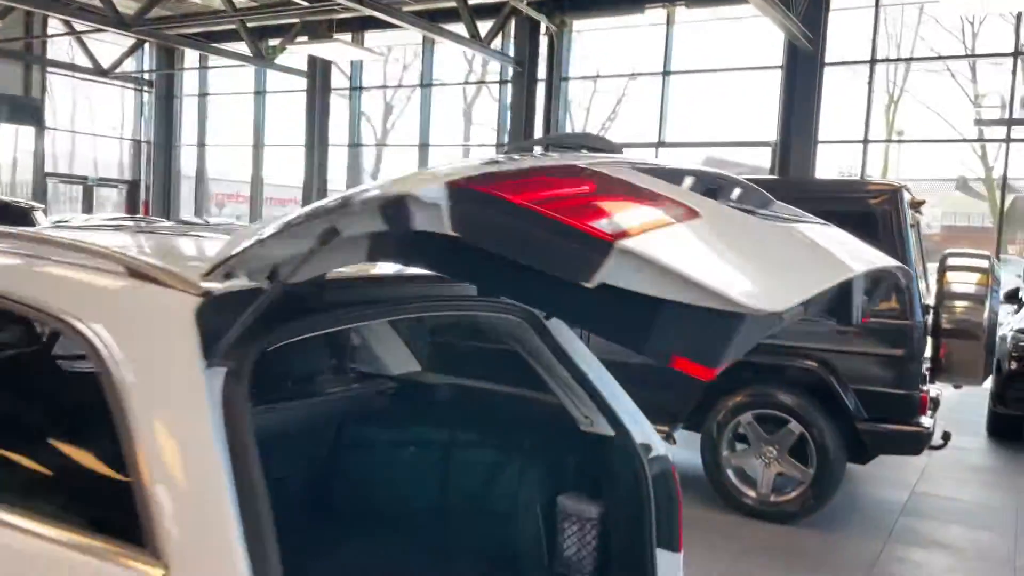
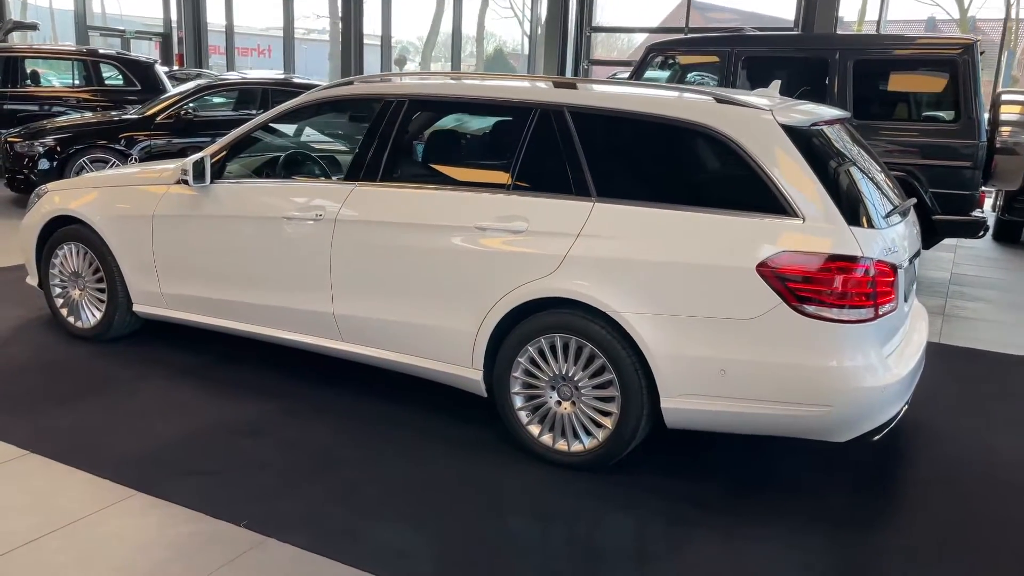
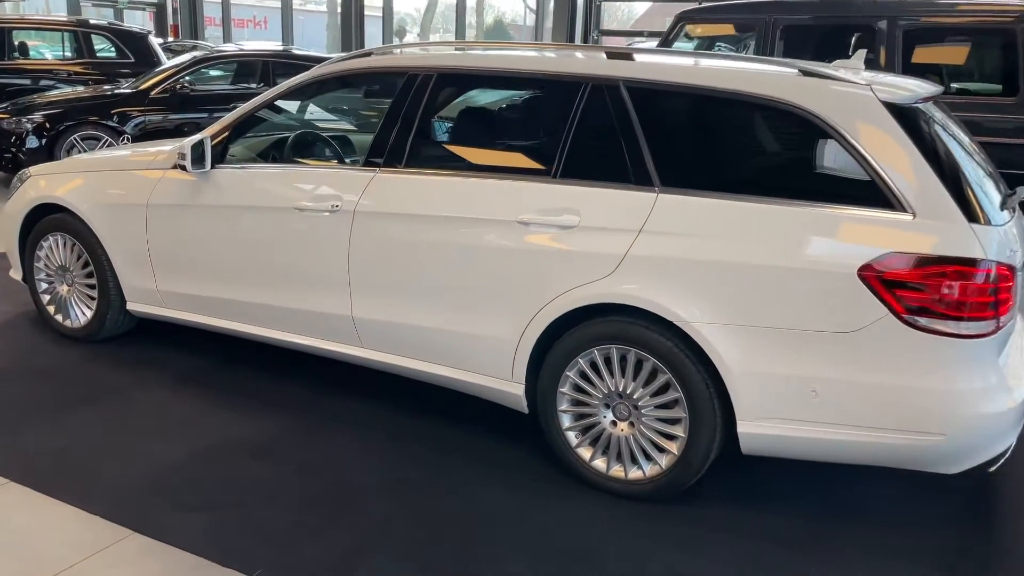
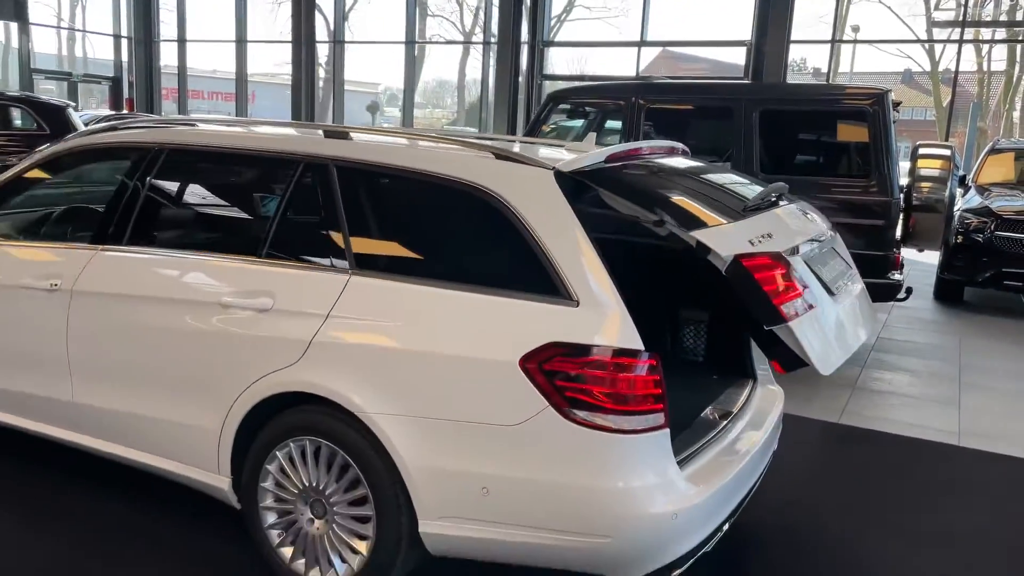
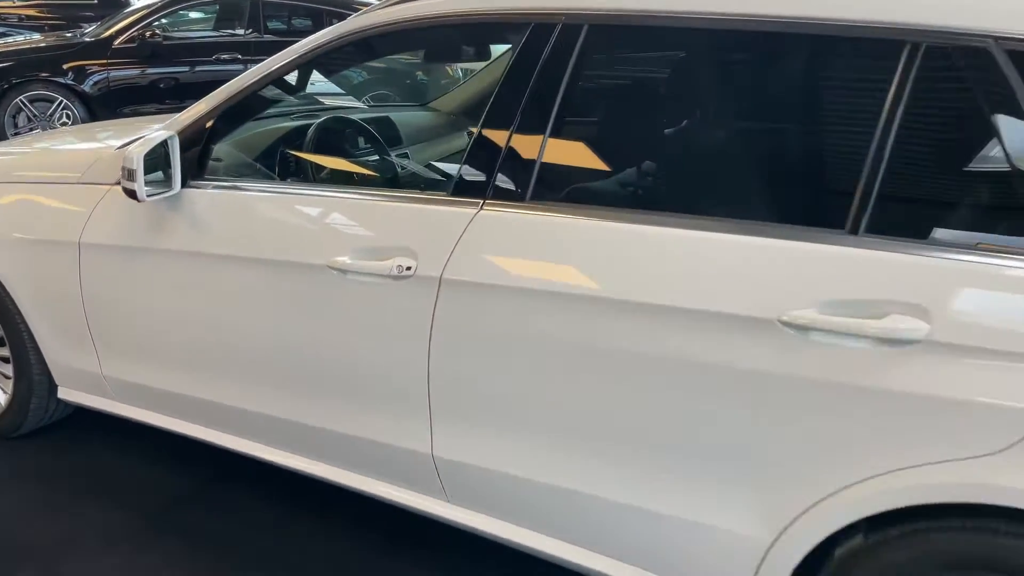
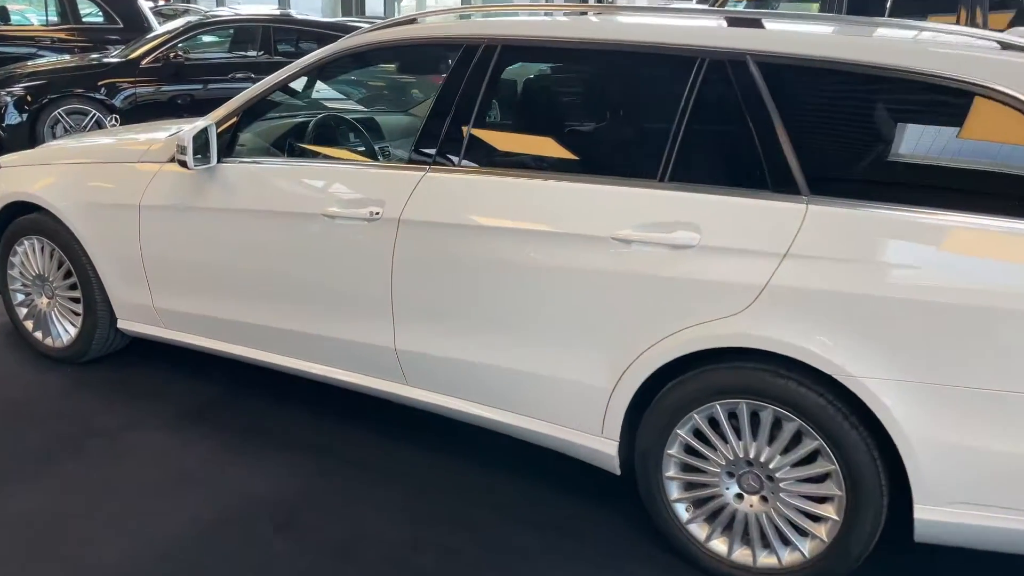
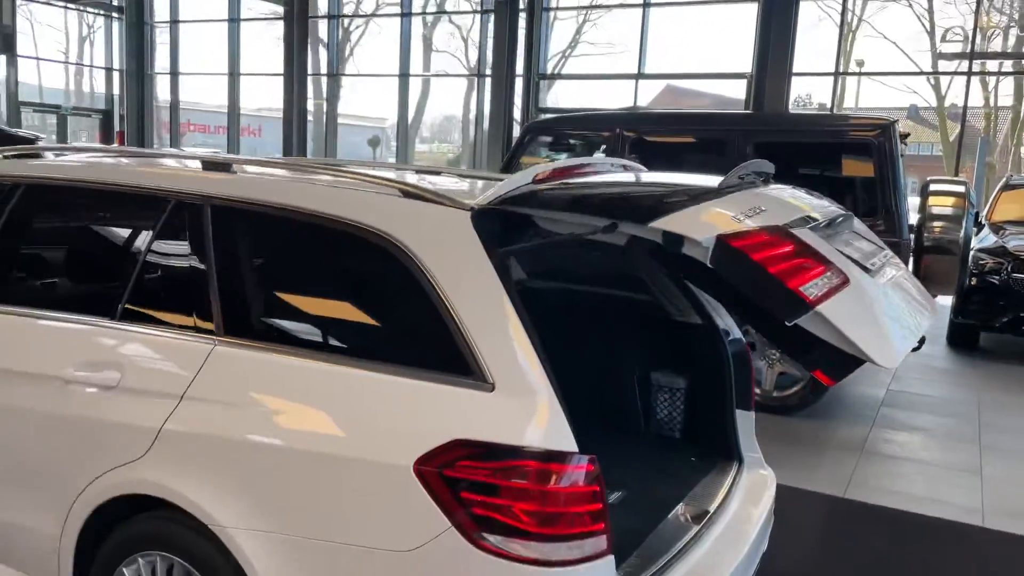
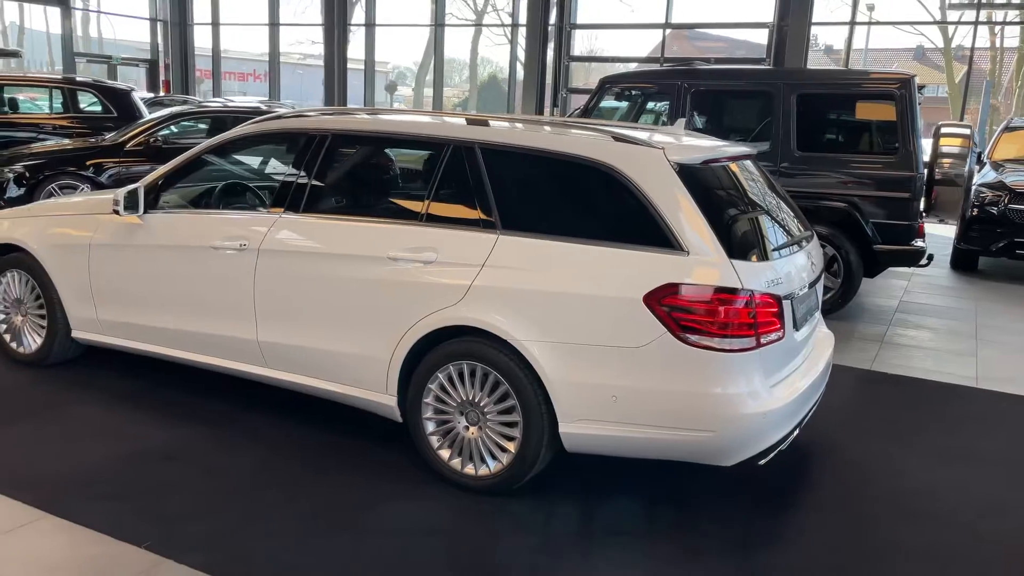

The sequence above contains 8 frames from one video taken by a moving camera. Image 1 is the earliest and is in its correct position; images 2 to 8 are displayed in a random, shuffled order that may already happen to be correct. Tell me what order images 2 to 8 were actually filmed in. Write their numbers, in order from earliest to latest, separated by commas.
7, 4, 8, 2, 3, 6, 5
